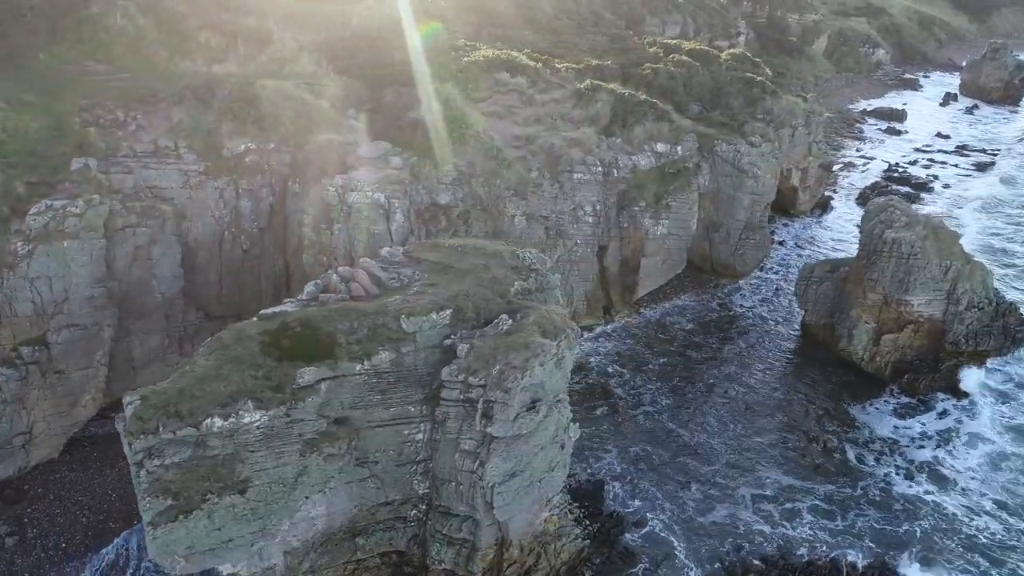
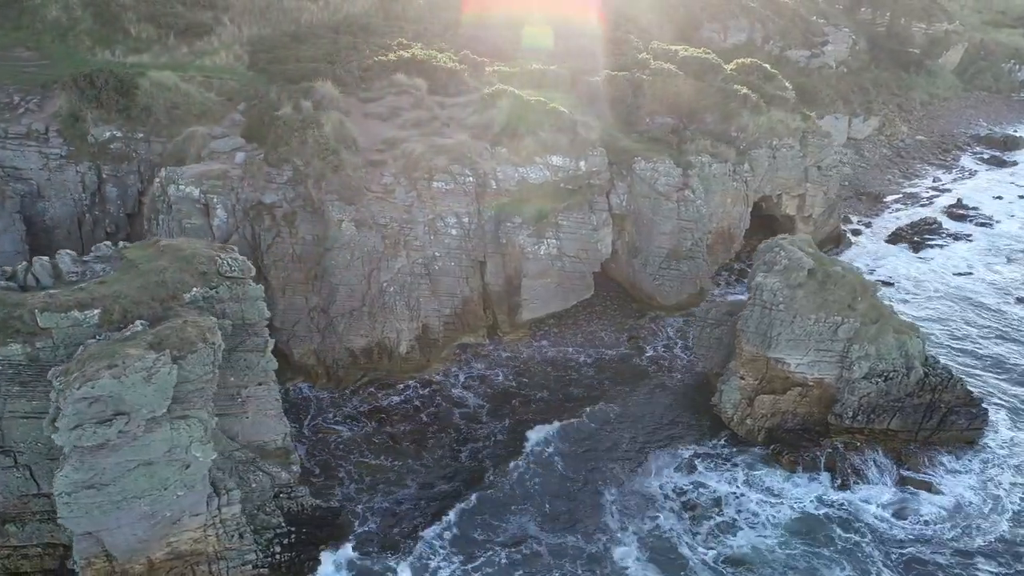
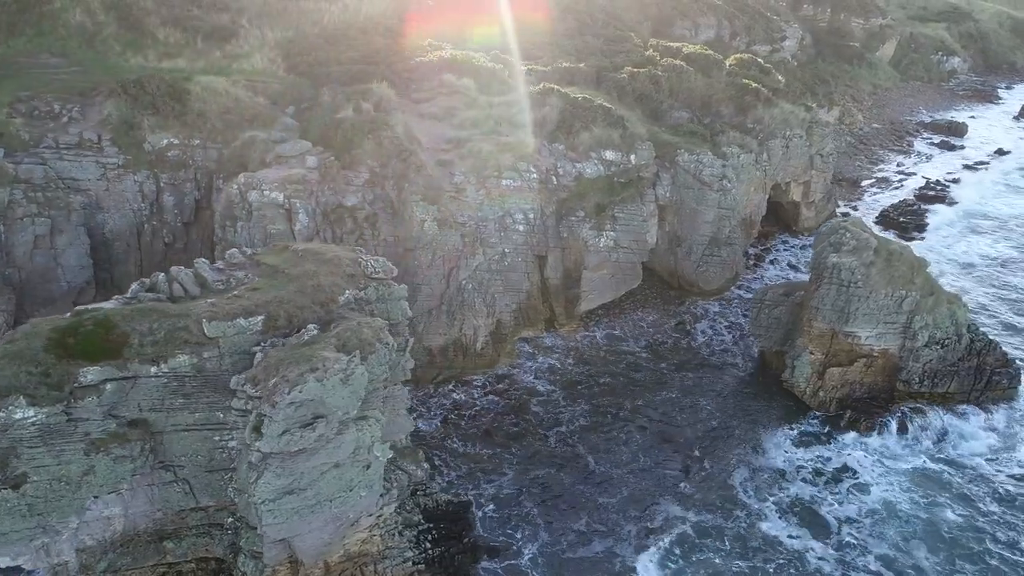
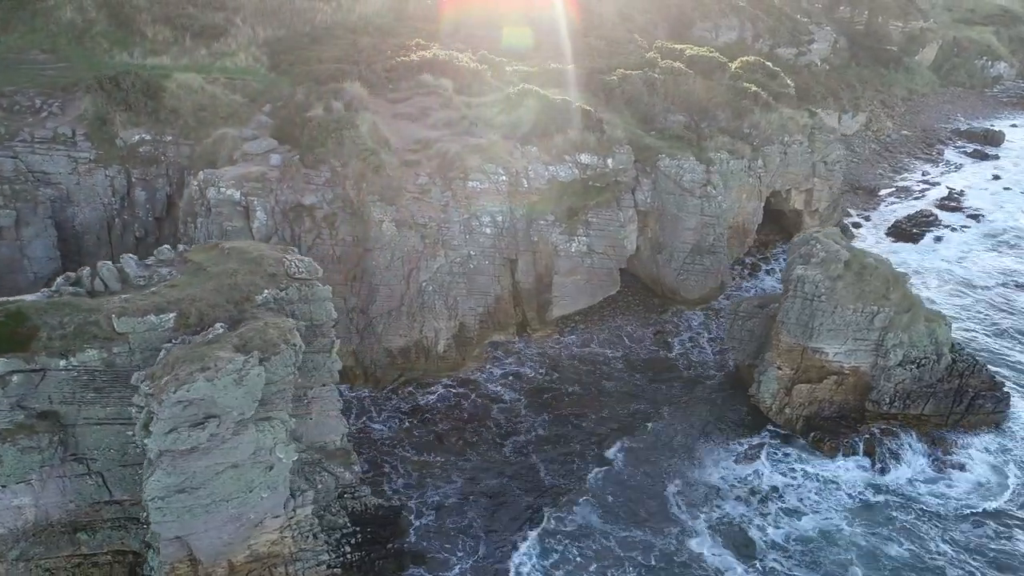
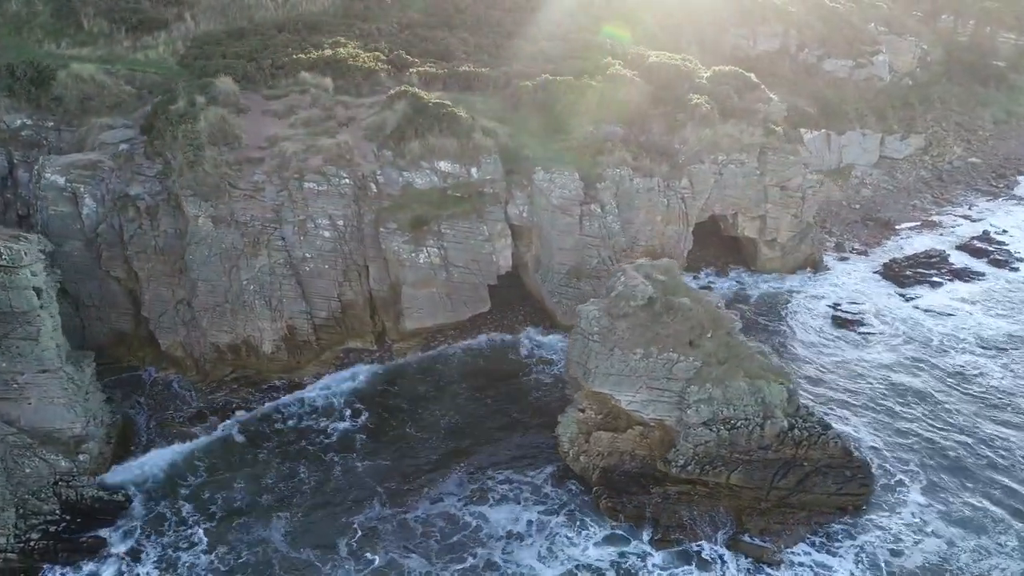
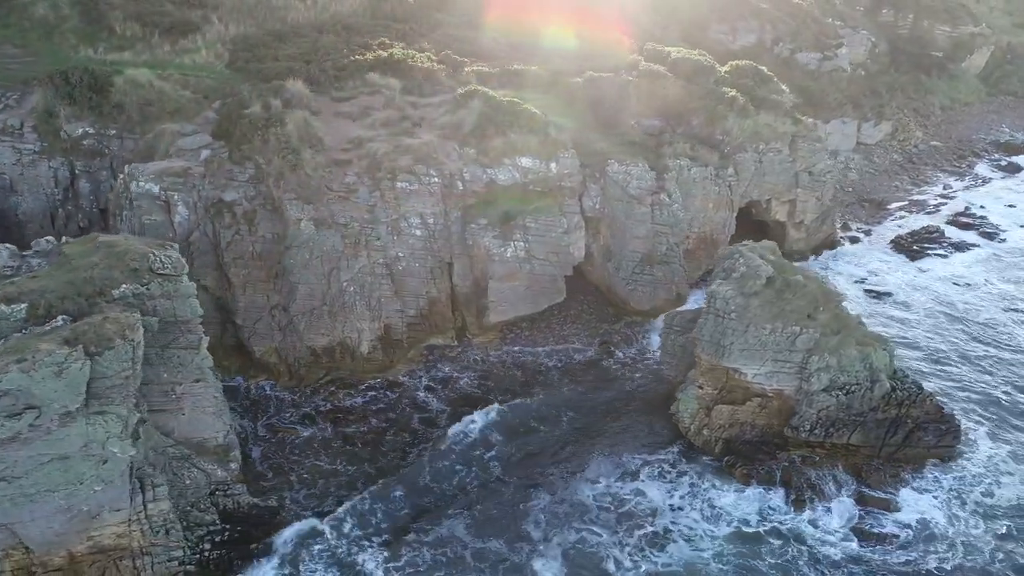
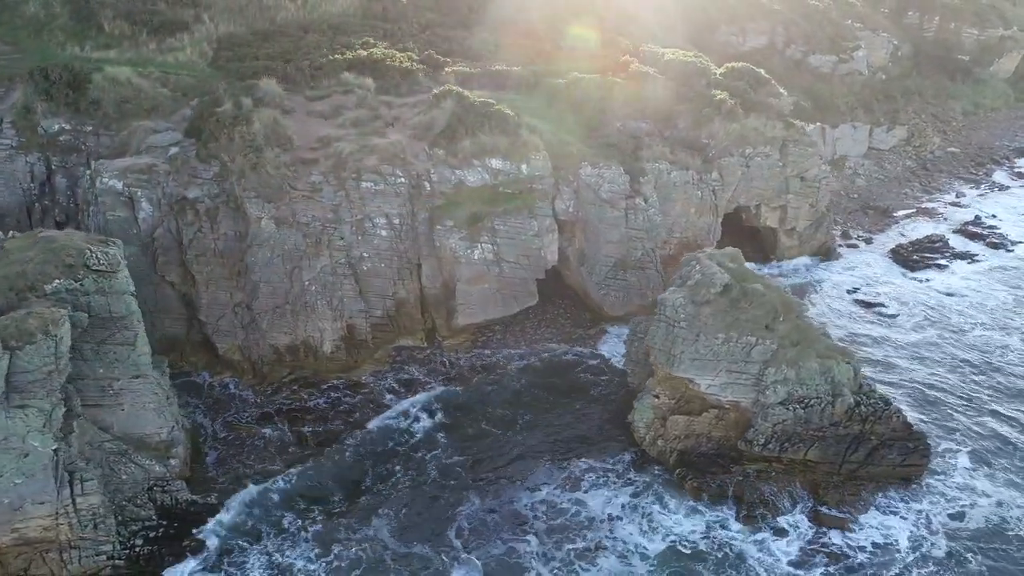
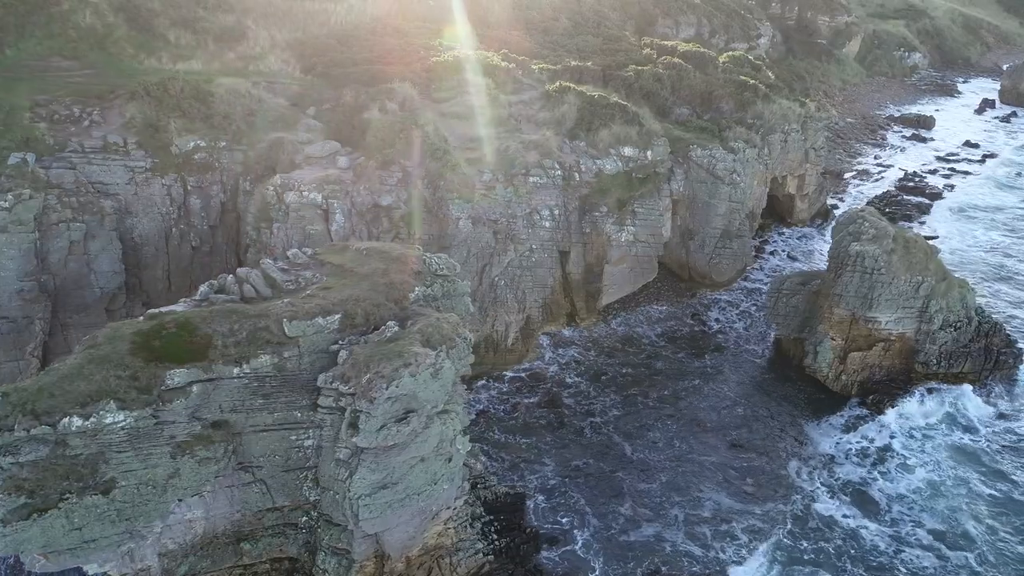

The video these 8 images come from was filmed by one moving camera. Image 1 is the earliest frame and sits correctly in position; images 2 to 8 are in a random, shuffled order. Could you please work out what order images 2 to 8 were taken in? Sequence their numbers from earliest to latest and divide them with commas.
8, 3, 4, 2, 6, 7, 5
